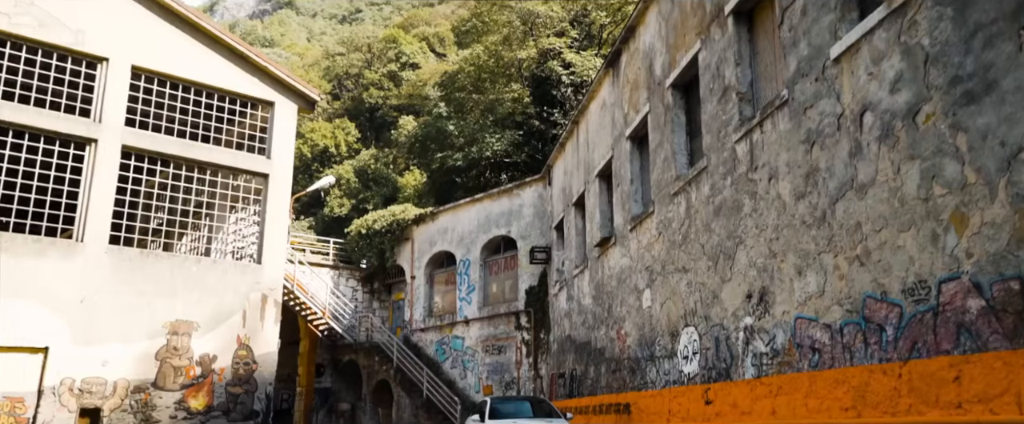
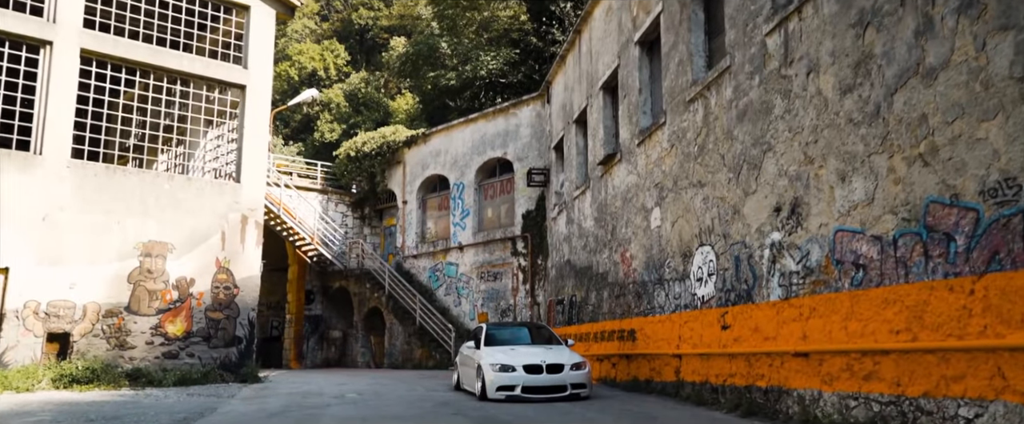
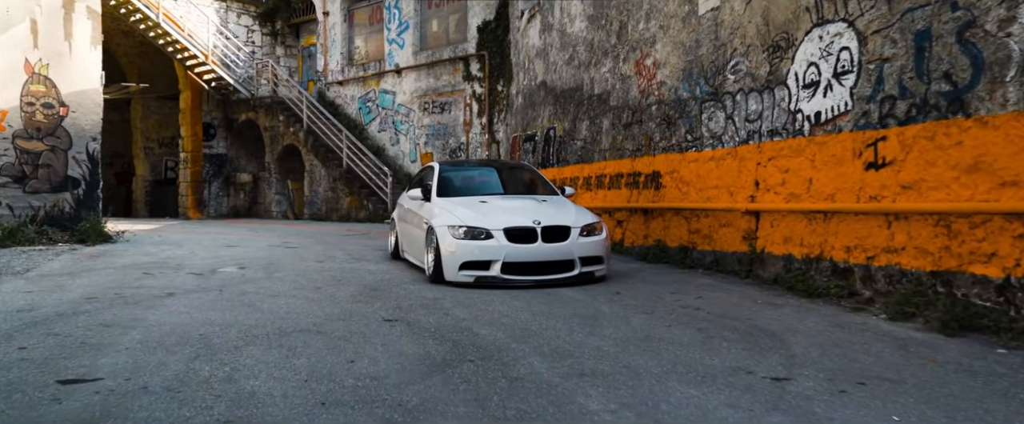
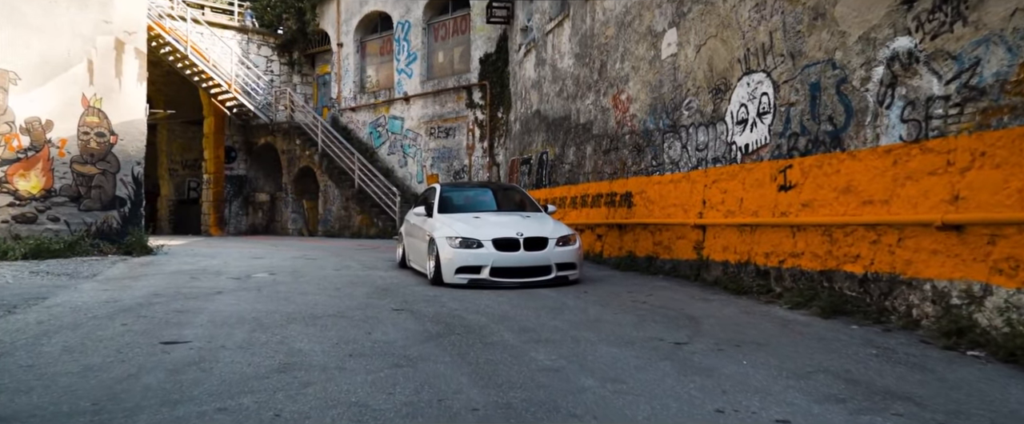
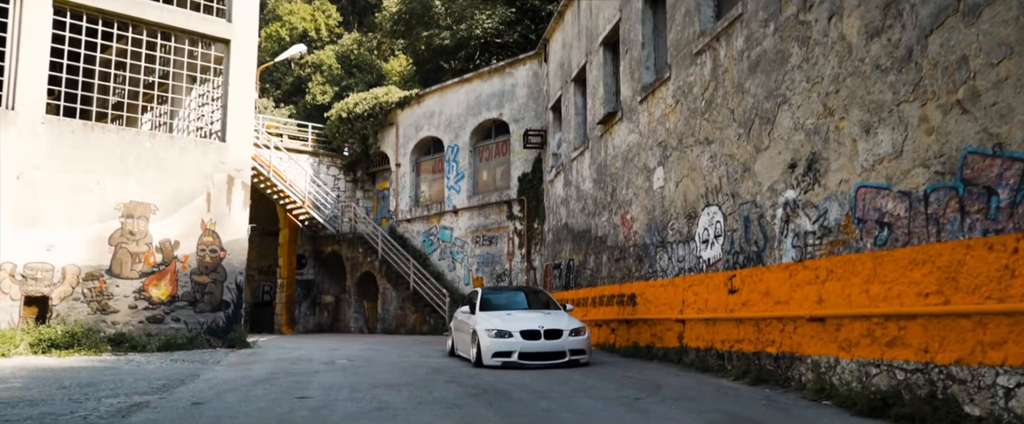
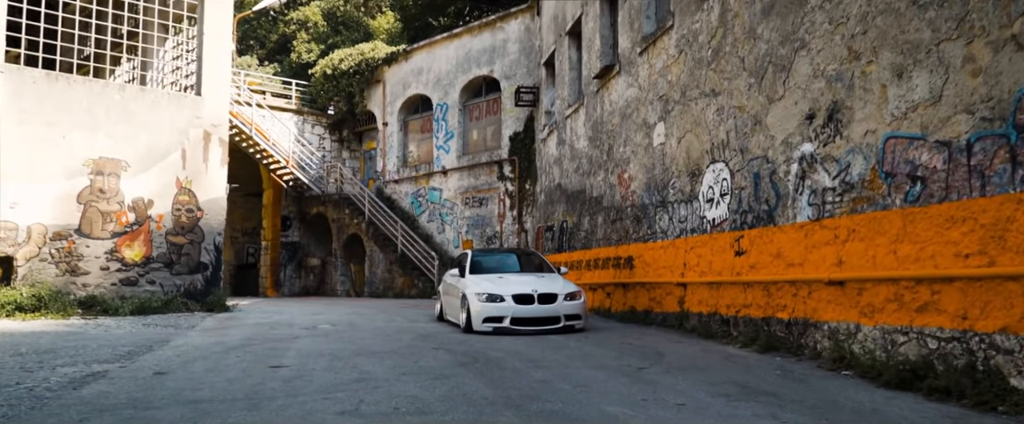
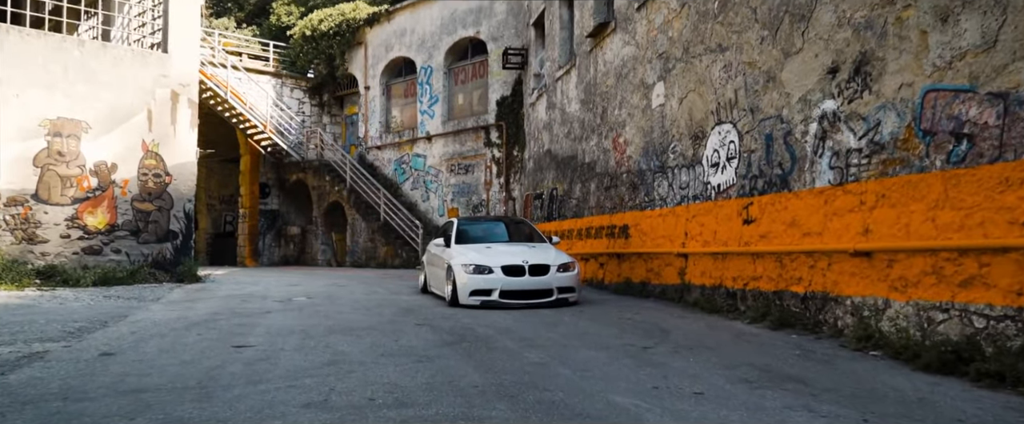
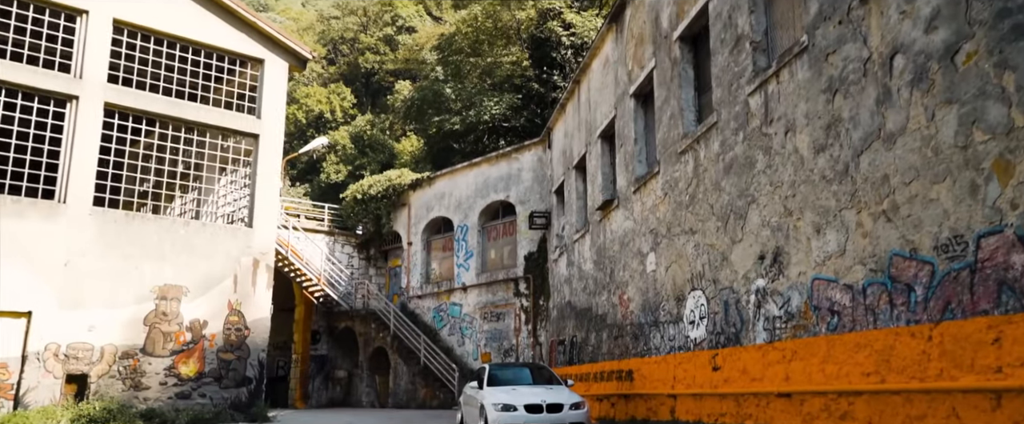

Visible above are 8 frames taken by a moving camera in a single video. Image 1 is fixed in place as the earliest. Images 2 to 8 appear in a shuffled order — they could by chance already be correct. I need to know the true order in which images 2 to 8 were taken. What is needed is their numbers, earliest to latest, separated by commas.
8, 2, 5, 6, 7, 4, 3
